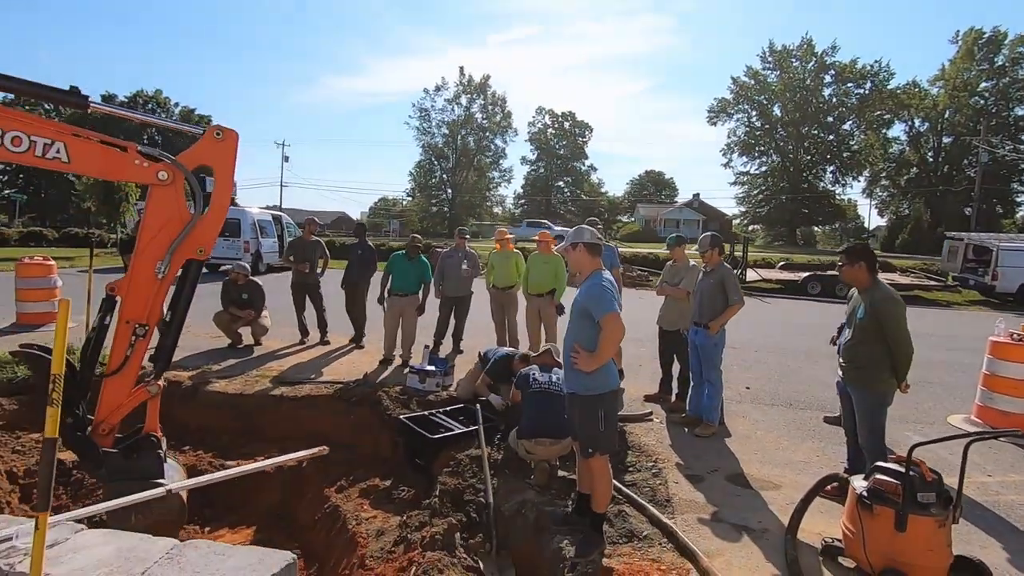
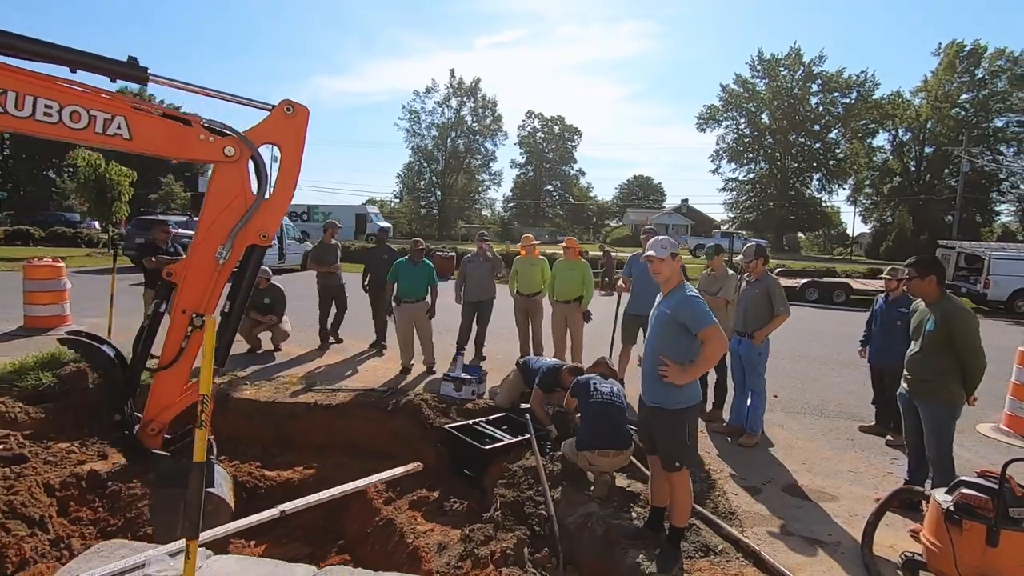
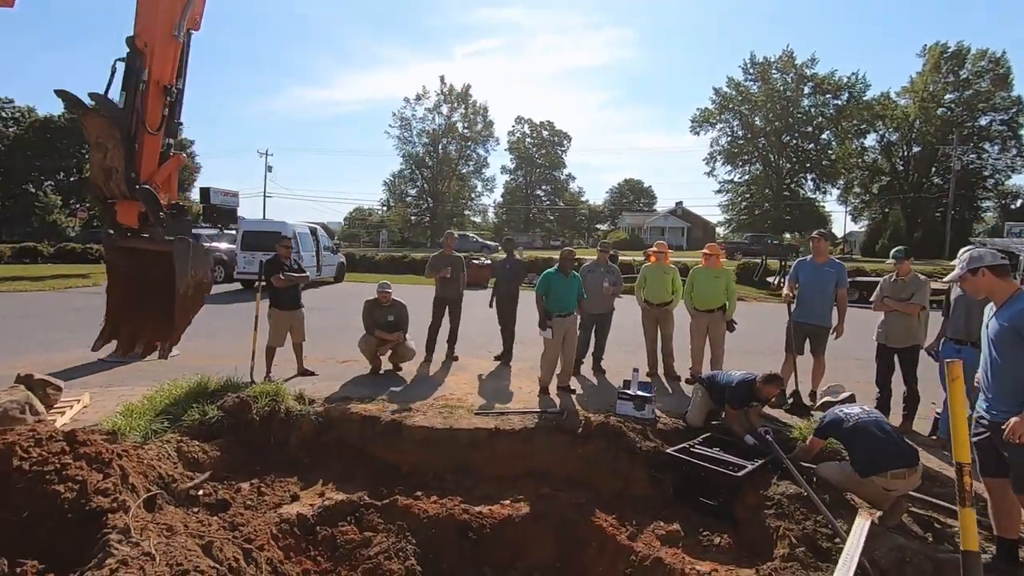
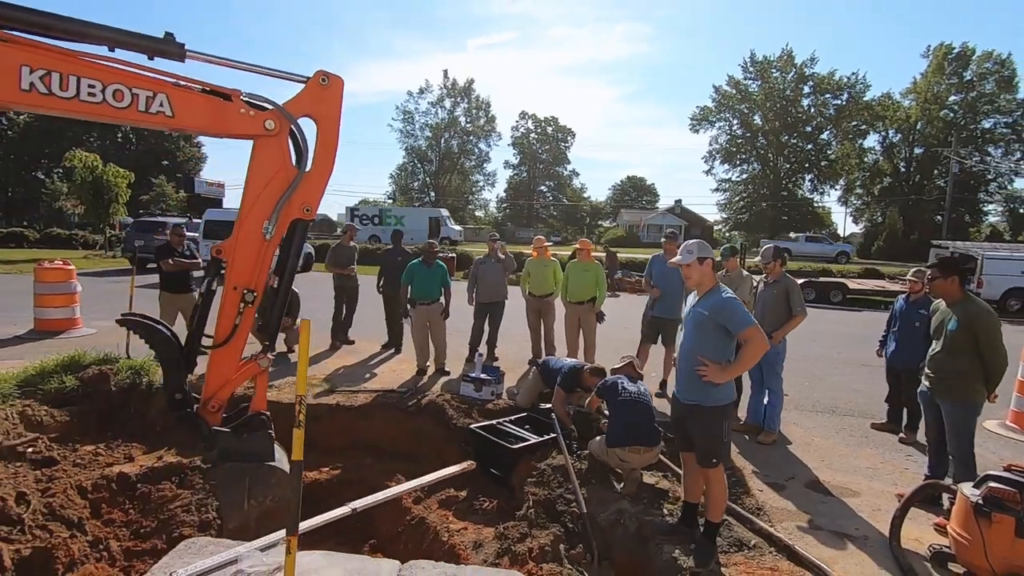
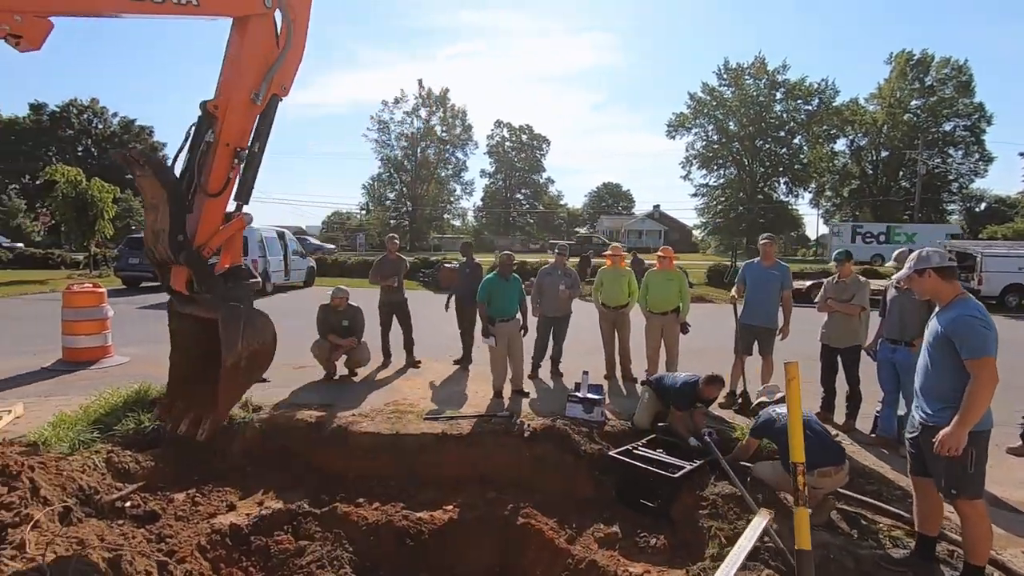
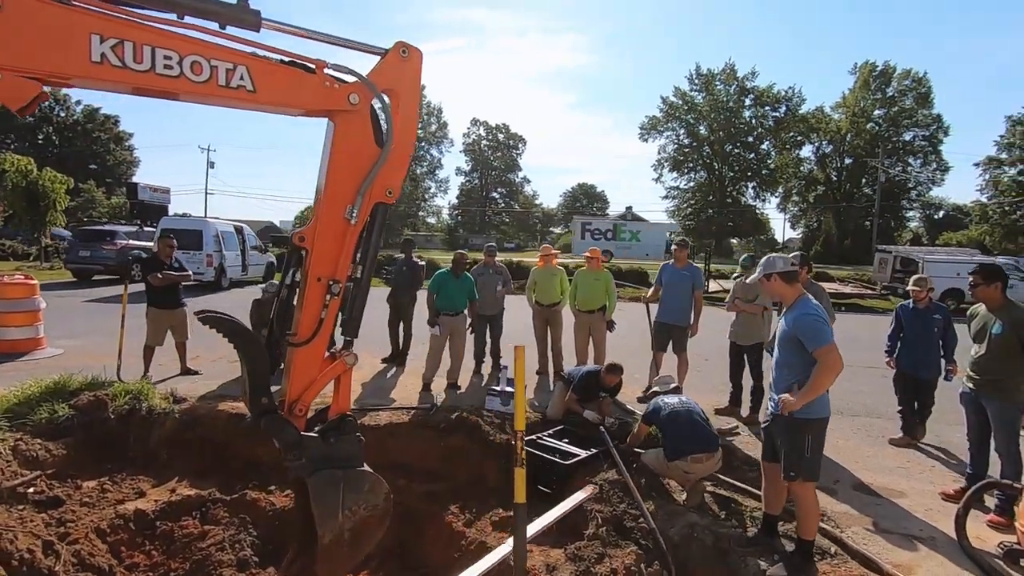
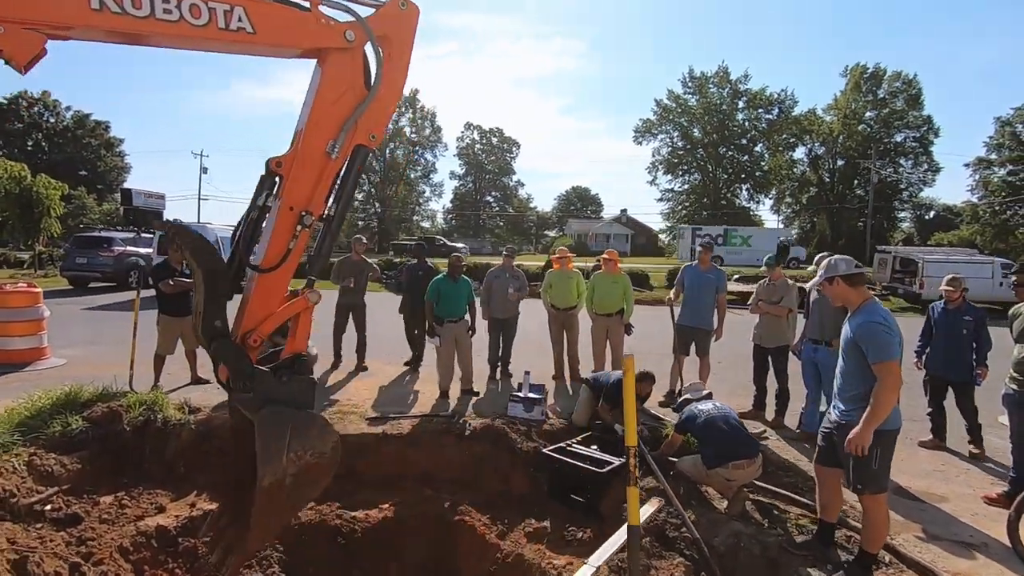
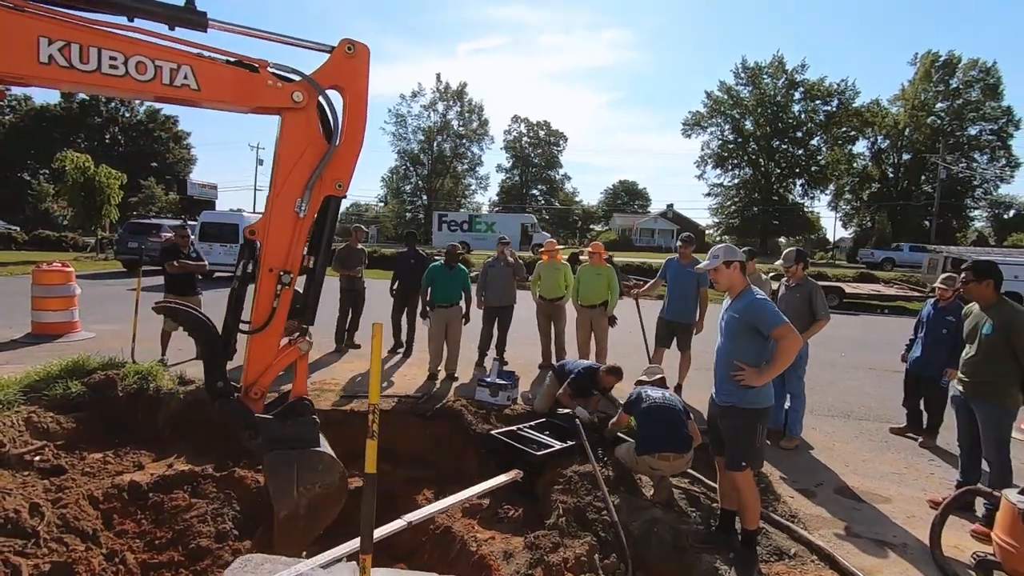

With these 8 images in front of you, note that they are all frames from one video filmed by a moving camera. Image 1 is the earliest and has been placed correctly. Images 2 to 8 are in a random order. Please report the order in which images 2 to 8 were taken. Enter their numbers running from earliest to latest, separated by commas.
2, 4, 8, 6, 7, 5, 3
